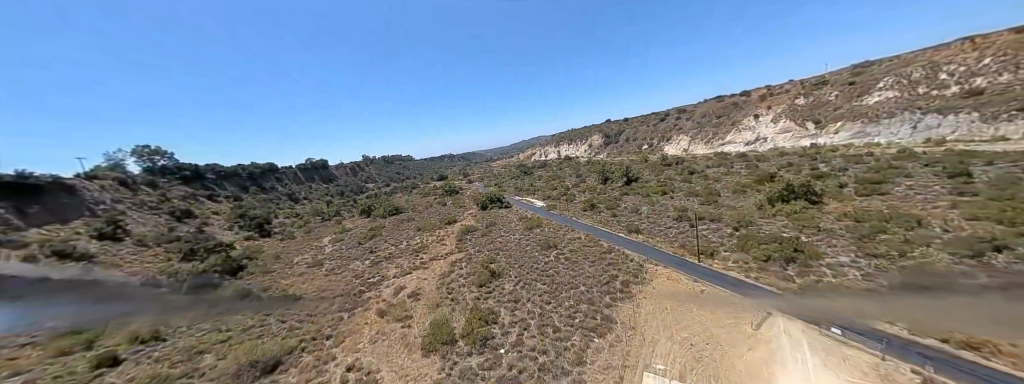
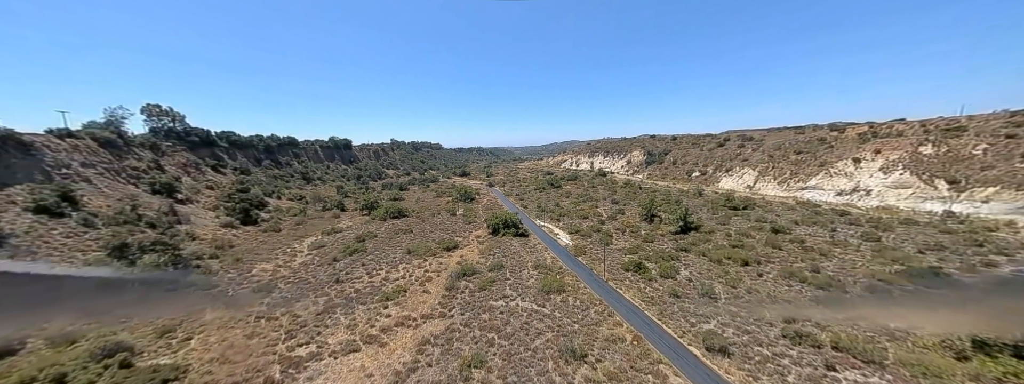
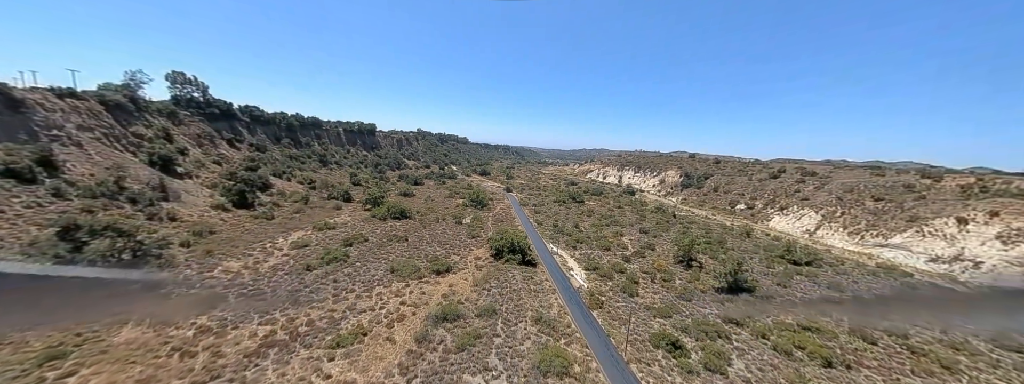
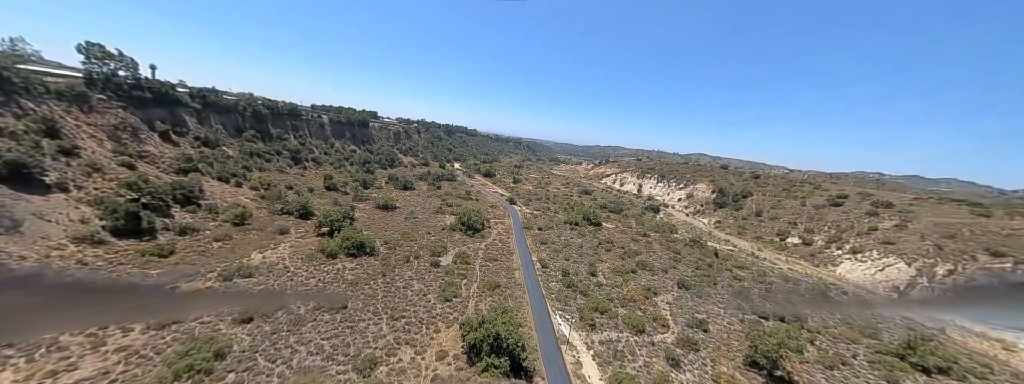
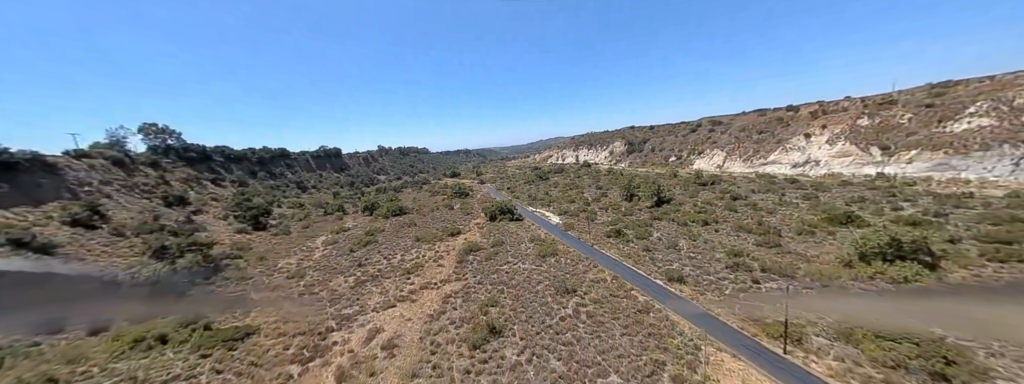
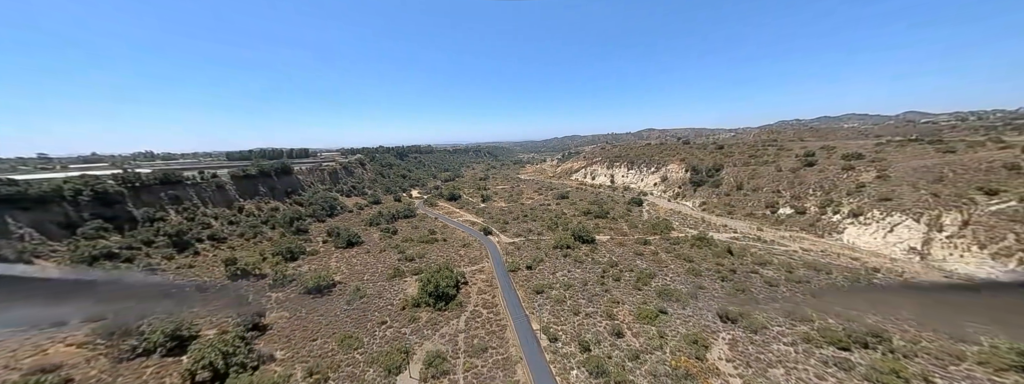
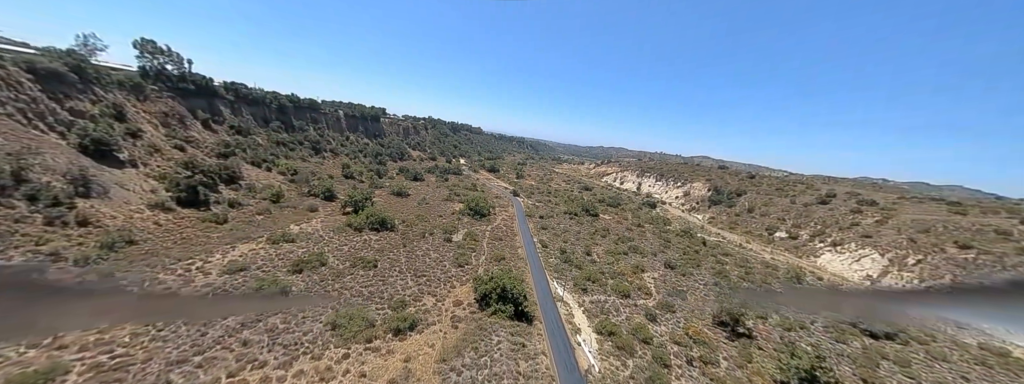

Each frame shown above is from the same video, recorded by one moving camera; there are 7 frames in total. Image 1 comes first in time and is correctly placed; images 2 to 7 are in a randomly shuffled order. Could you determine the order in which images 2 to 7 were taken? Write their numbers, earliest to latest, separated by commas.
5, 2, 3, 7, 4, 6
